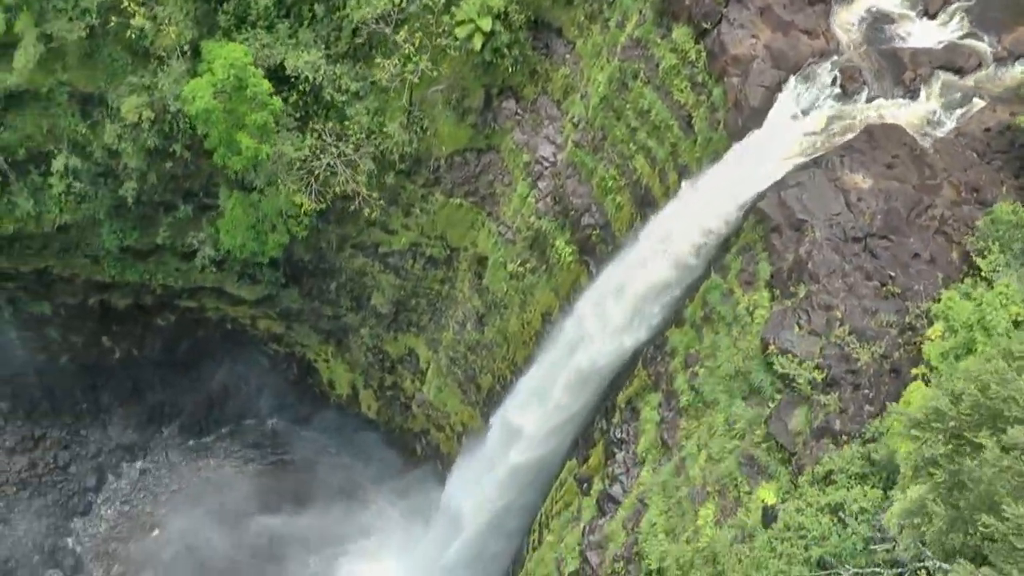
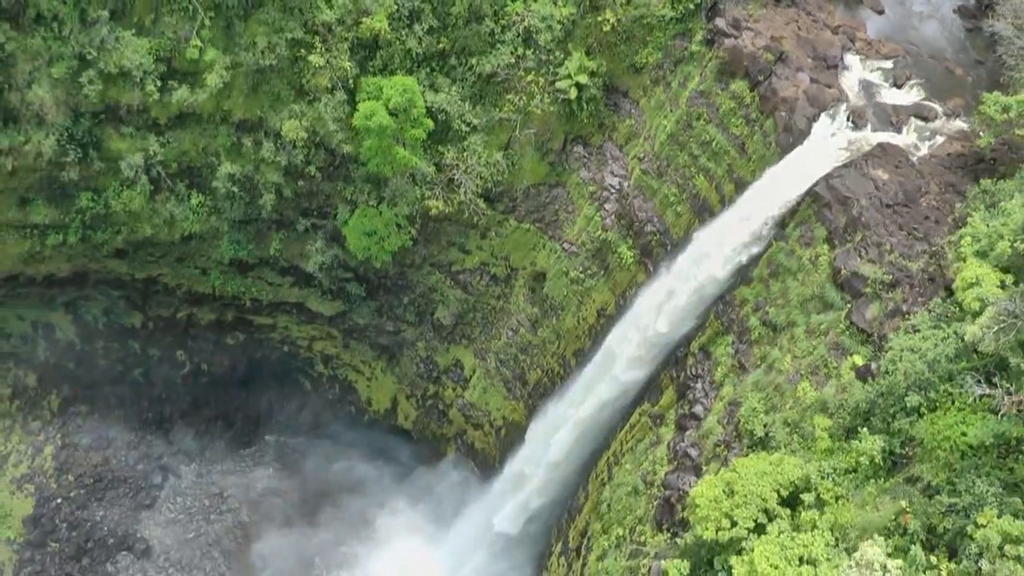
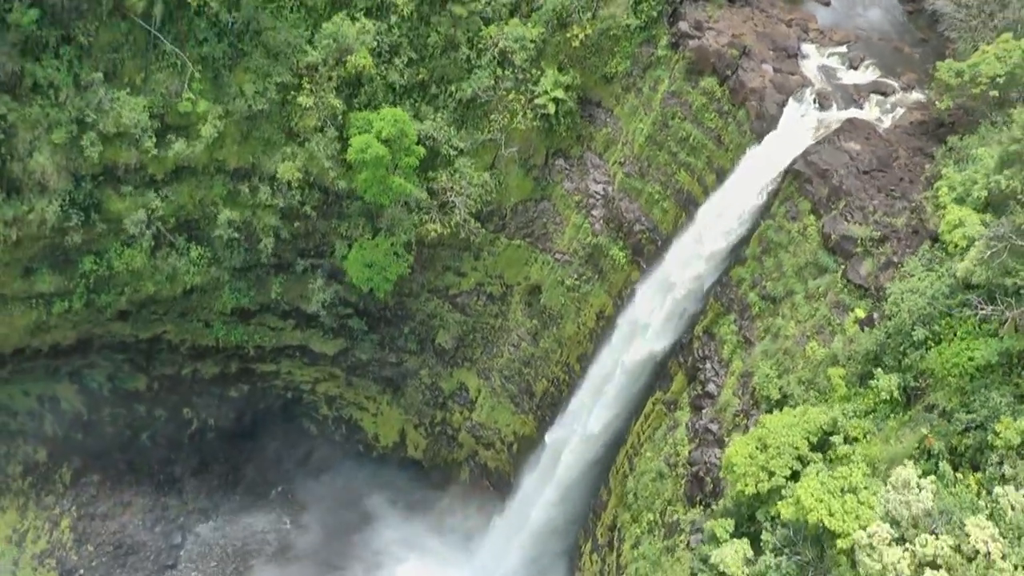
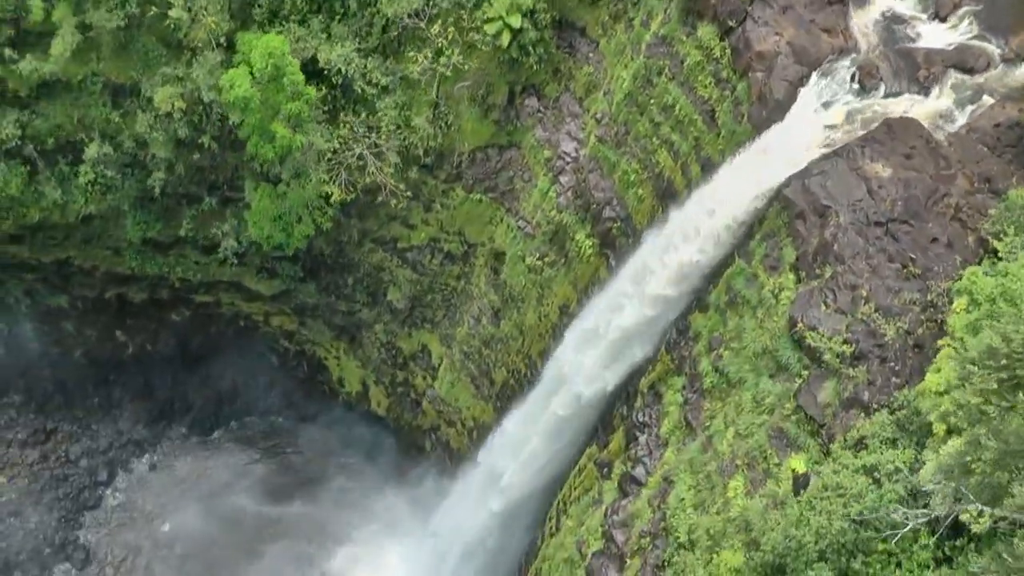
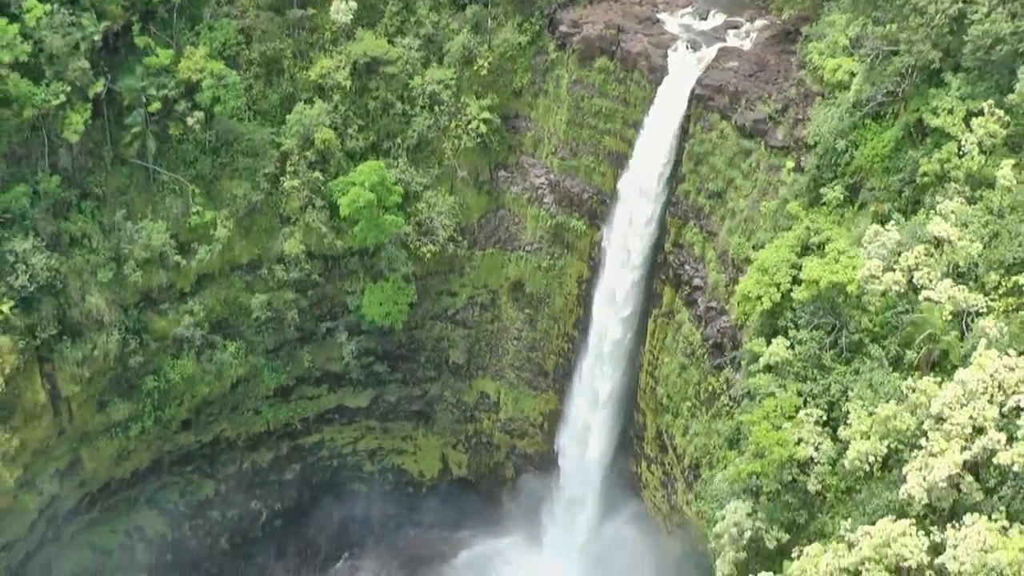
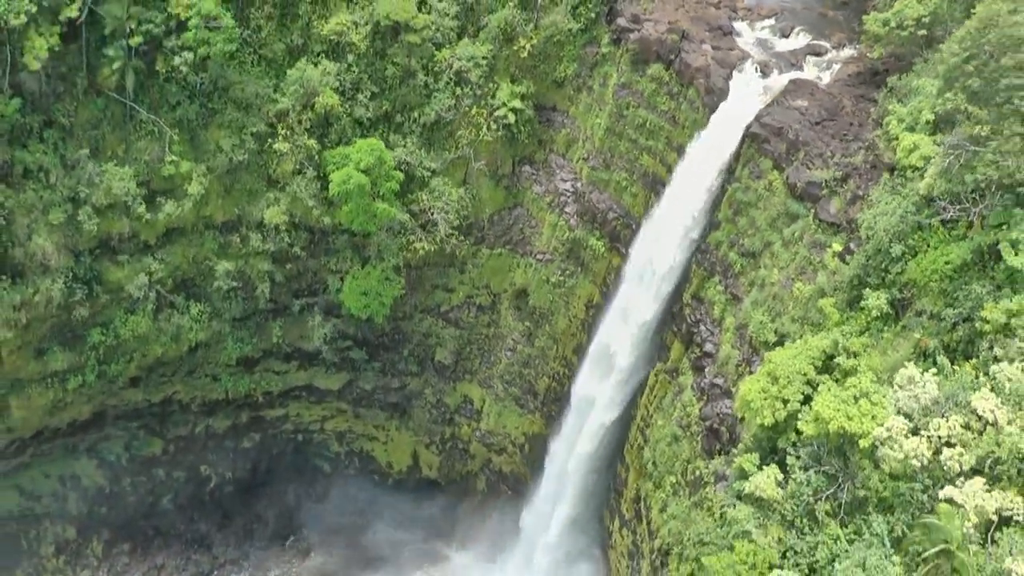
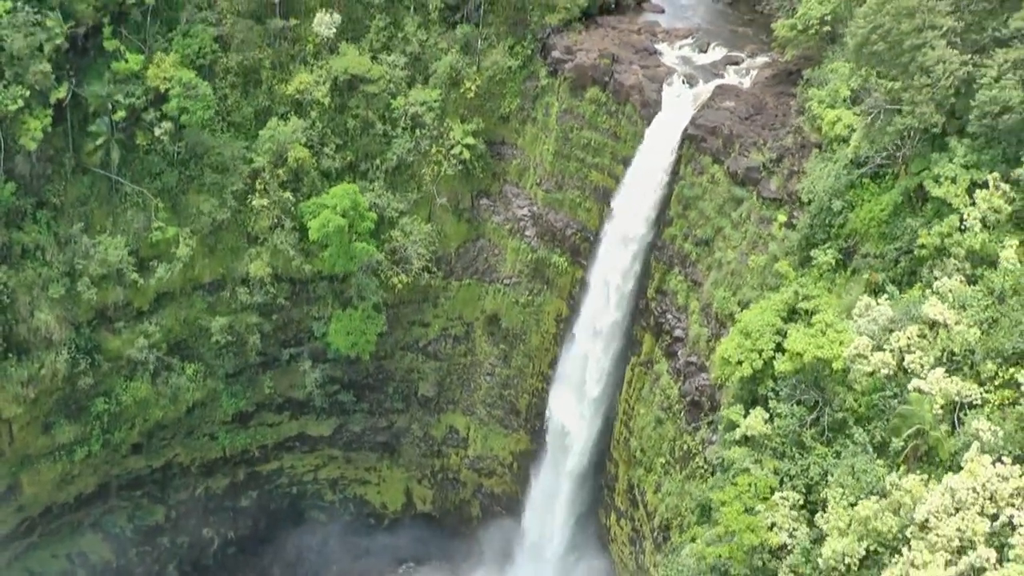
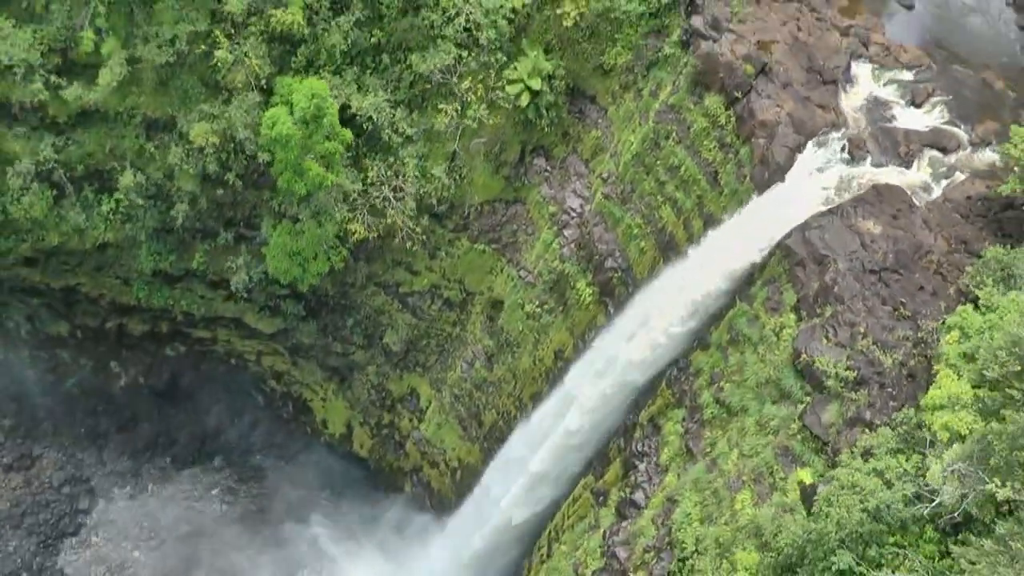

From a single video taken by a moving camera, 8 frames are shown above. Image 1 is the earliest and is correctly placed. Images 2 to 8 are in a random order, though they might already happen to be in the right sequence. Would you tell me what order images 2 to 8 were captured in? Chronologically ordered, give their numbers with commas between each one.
4, 8, 2, 3, 6, 7, 5
